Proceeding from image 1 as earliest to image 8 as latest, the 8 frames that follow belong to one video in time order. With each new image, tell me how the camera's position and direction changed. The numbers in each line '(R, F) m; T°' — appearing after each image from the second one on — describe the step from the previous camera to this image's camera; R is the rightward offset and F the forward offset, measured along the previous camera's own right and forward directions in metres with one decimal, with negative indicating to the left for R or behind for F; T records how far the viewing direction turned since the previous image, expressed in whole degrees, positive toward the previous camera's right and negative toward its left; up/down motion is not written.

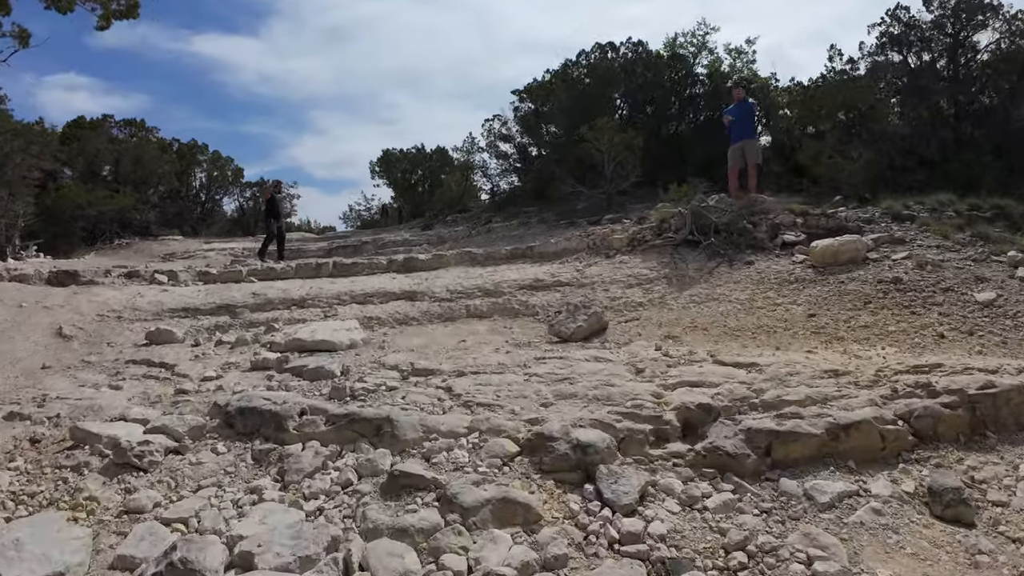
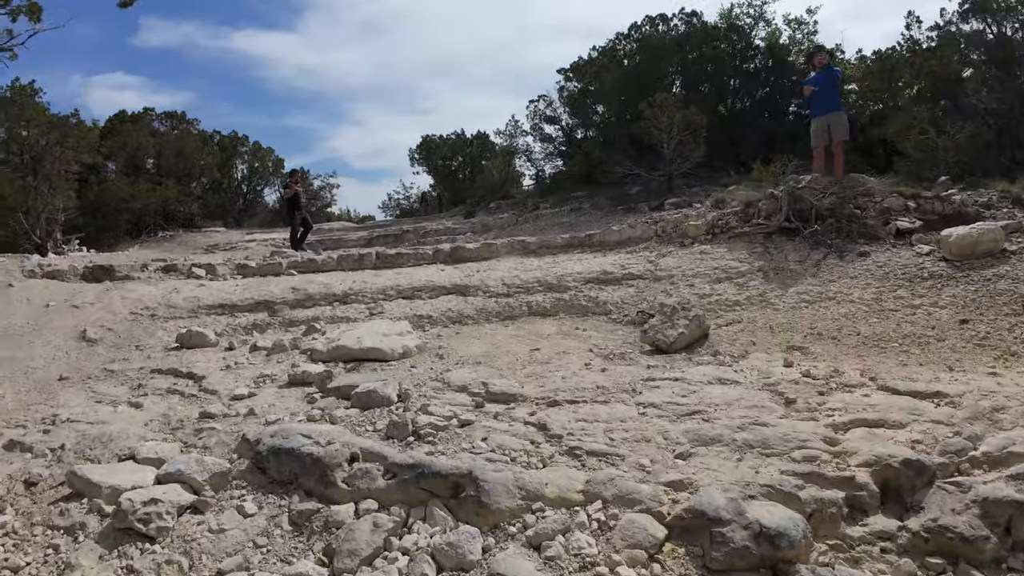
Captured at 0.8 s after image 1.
(-0.5, +1.2) m; -3°
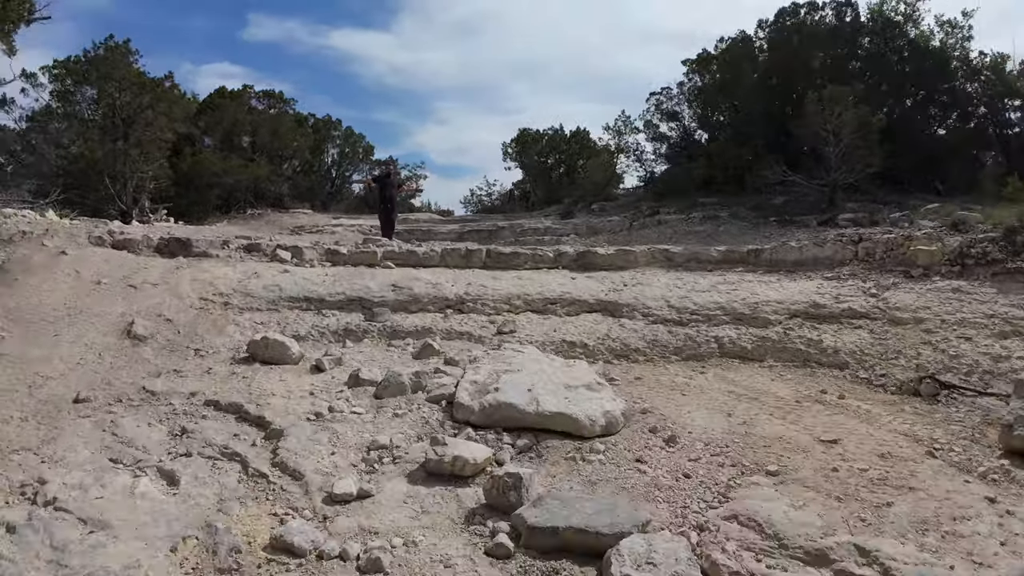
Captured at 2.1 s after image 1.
(-1.3, +2.4) m; -6°
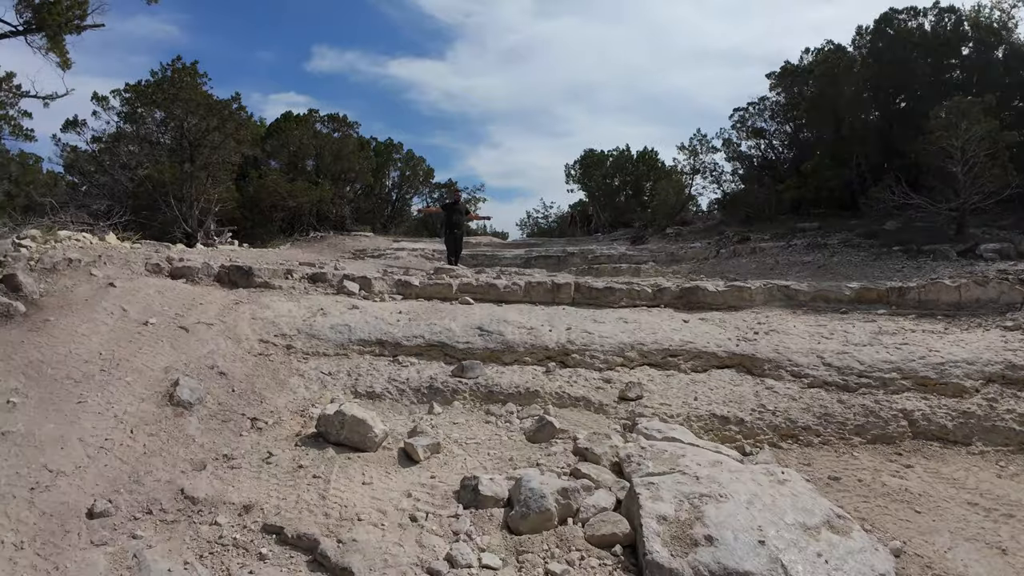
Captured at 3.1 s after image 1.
(-0.7, +1.3) m; -4°
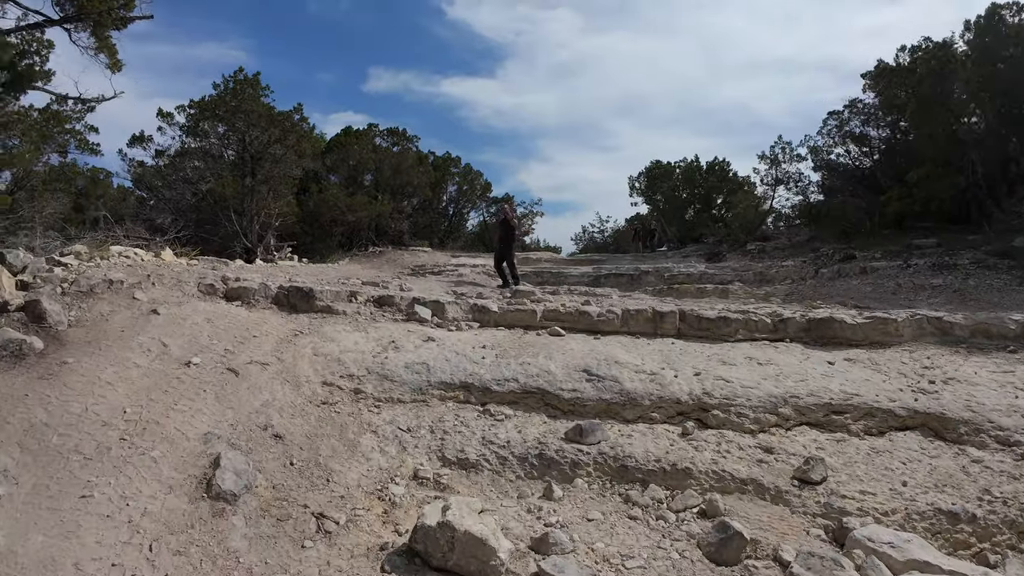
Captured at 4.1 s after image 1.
(-0.6, +1.2) m; -4°
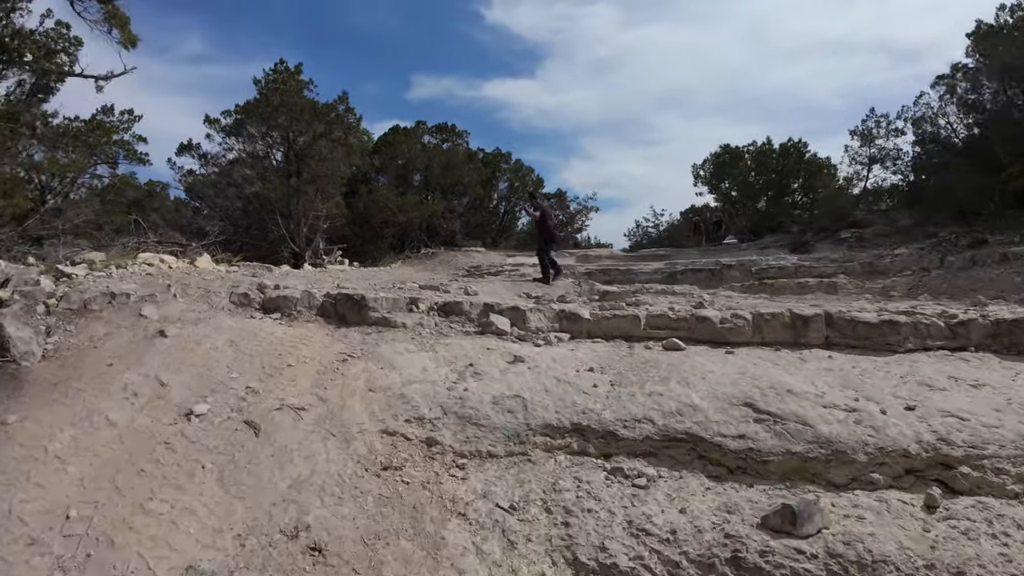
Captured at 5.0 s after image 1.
(-0.5, +1.5) m; -4°
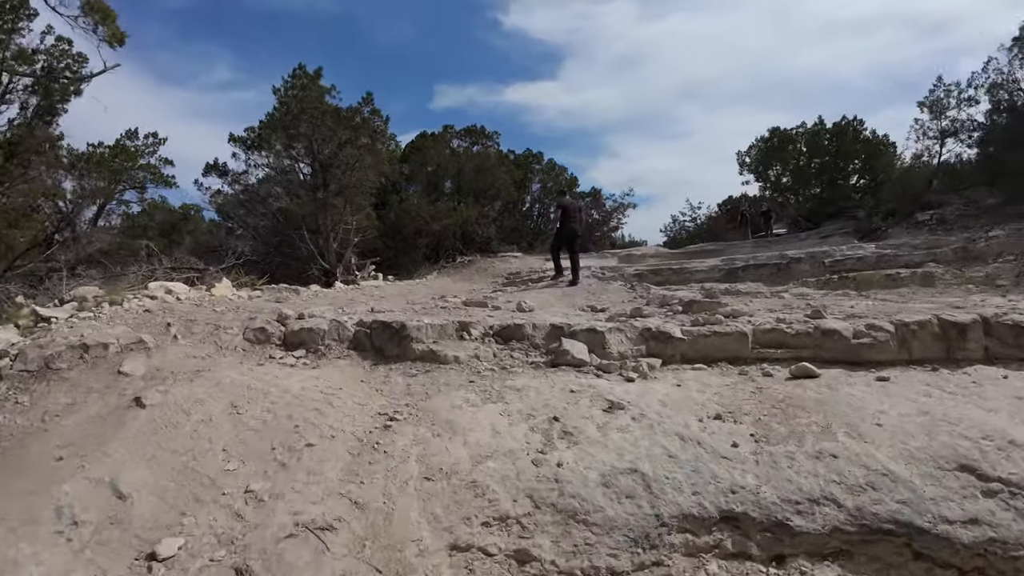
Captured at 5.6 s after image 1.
(-0.3, +1.2) m; -3°
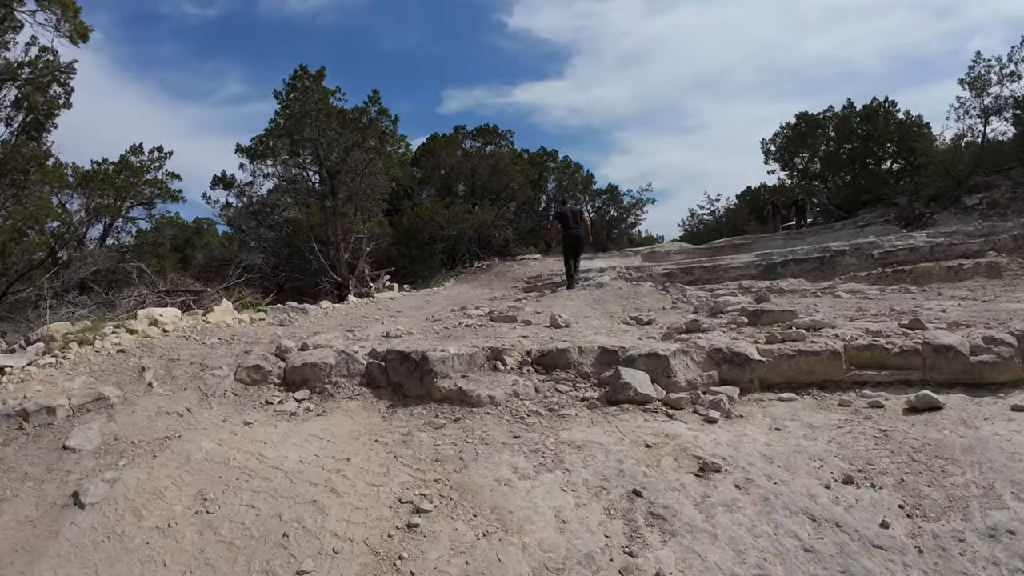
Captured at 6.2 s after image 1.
(-0.2, +0.8) m; -1°
